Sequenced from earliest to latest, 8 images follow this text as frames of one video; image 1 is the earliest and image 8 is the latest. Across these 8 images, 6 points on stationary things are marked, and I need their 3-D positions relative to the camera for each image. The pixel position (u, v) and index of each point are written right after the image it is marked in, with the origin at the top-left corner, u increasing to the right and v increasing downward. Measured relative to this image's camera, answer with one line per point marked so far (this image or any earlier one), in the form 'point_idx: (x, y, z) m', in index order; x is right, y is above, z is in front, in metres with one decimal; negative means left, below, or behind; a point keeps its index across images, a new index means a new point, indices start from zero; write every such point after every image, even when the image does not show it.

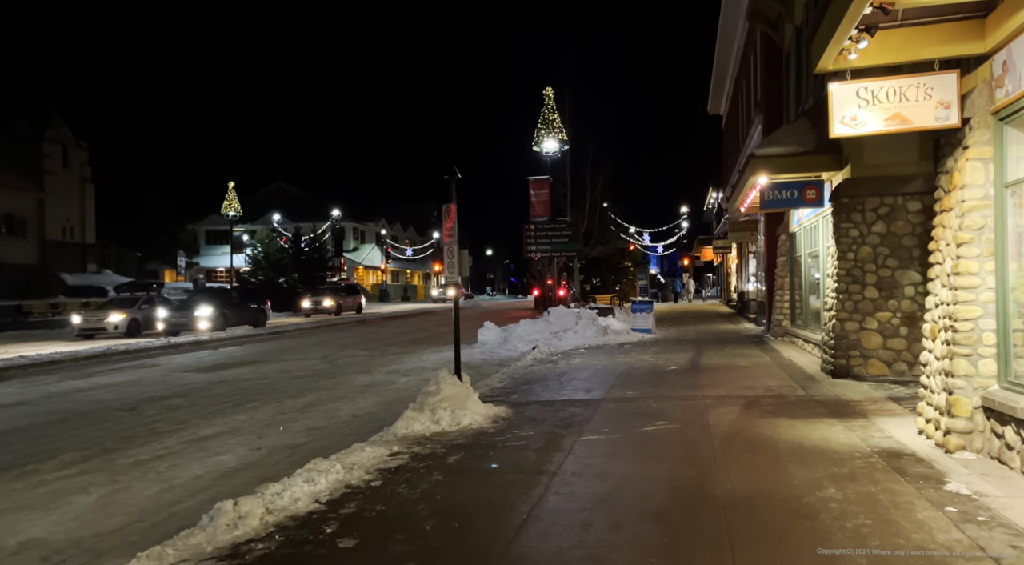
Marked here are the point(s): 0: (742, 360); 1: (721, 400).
0: (+4.5, -1.6, +13.9) m
1: (+2.8, -1.6, +9.5) m
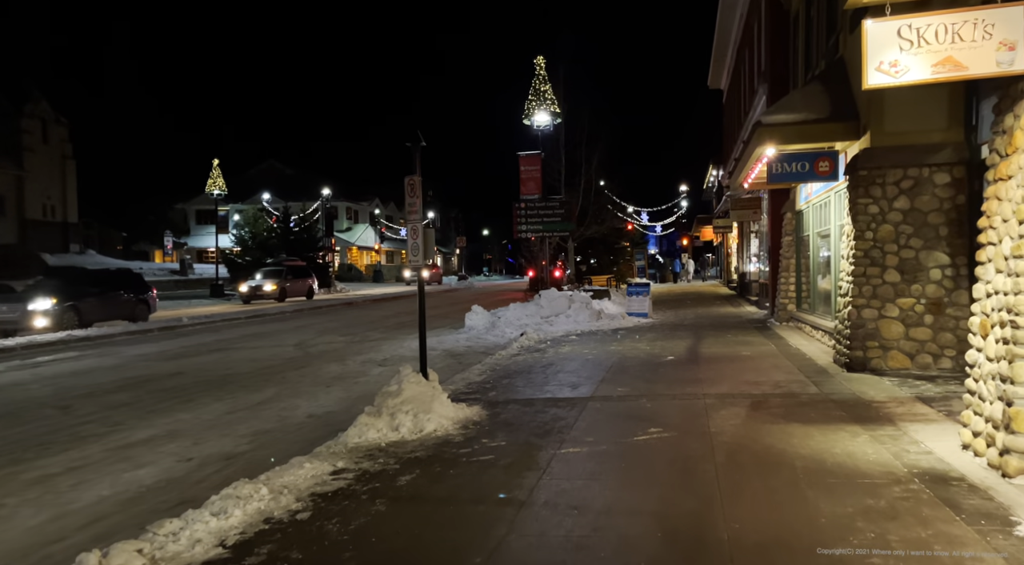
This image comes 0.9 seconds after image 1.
0: (+4.2, -1.2, +12.8) m
1: (+2.5, -1.4, +8.3) m
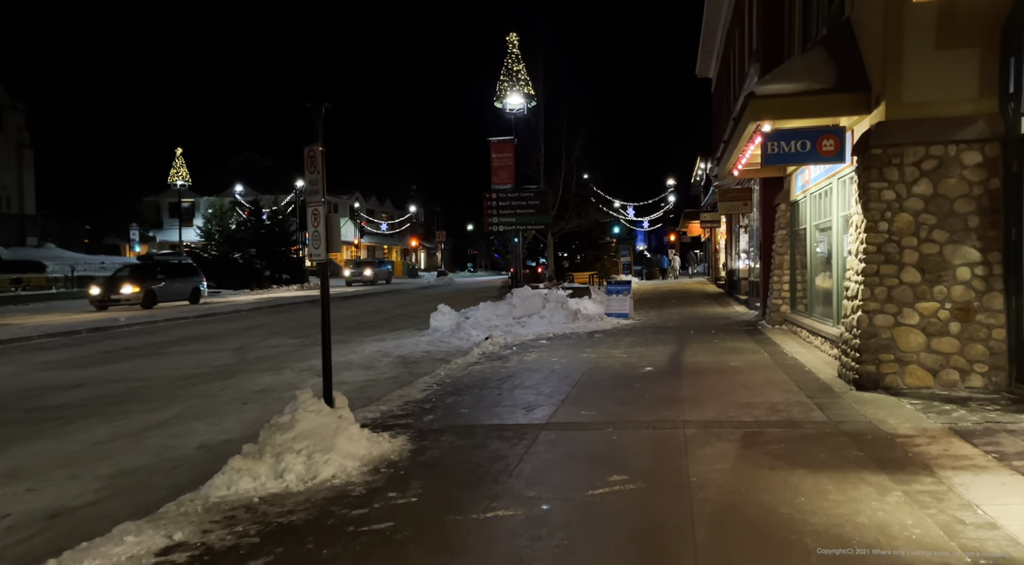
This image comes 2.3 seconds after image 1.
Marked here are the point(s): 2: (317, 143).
0: (+3.5, -1.2, +11.1) m
1: (+1.8, -1.4, +6.6) m
2: (-1.7, +1.2, +6.3) m
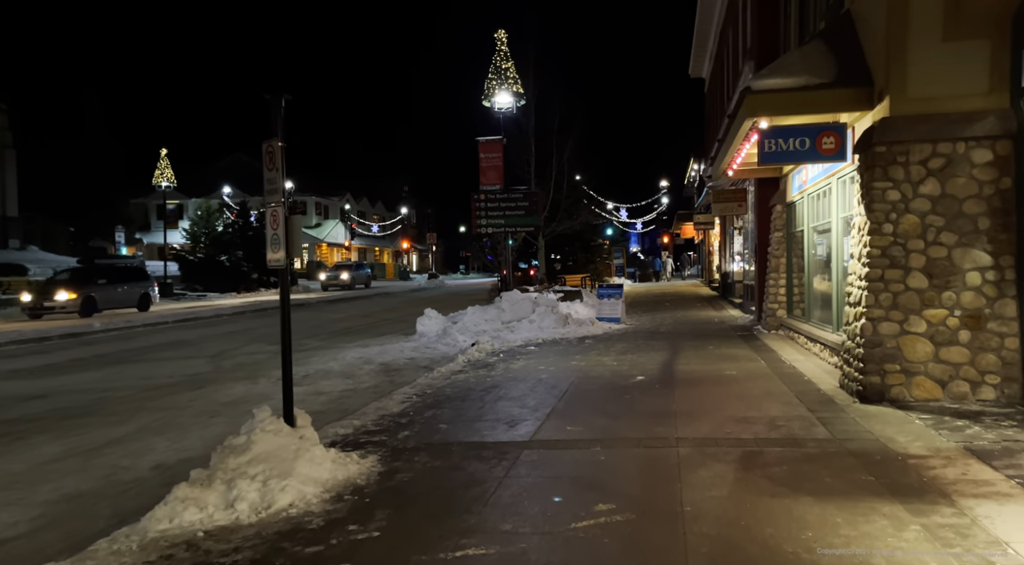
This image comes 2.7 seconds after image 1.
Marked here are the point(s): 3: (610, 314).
0: (+3.3, -1.3, +10.6) m
1: (+1.7, -1.5, +6.1) m
2: (-1.9, +1.2, +5.8) m
3: (+2.6, -0.8, +18.8) m
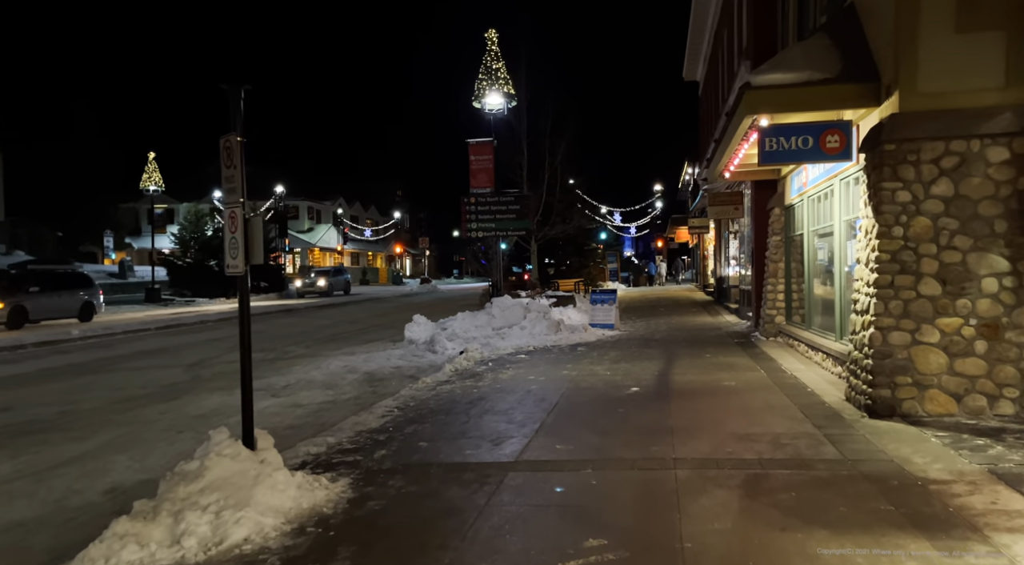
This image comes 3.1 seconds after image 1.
0: (+3.1, -1.4, +10.1) m
1: (+1.5, -1.6, +5.6) m
2: (-2.1, +1.1, +5.3) m
3: (+2.4, -1.0, +18.3) m
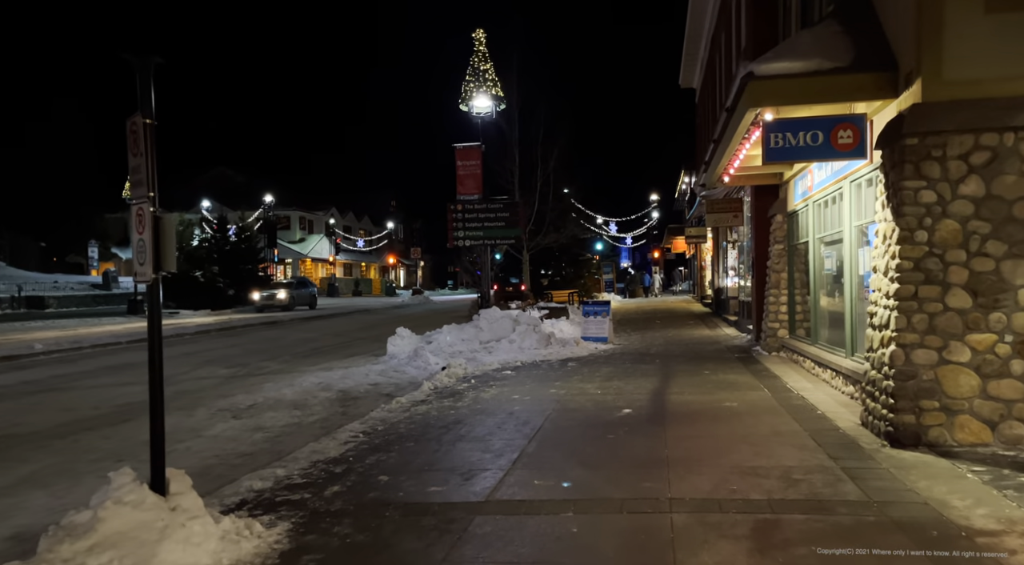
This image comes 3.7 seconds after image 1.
0: (+2.8, -1.5, +9.2) m
1: (+1.3, -1.6, +4.7) m
2: (-2.3, +1.1, +4.4) m
3: (+2.1, -1.2, +17.5) m
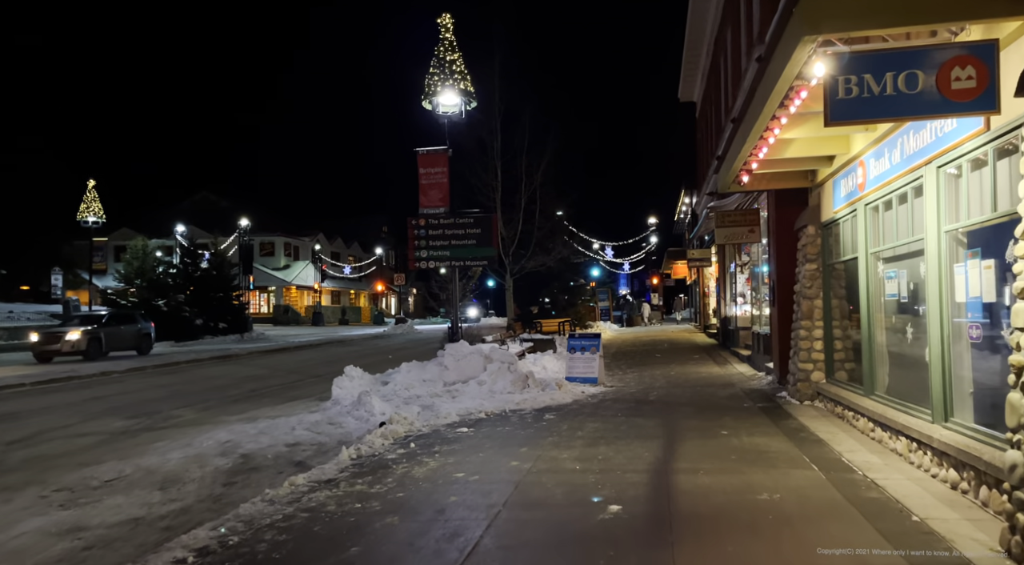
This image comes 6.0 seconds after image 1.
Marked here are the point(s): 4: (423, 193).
0: (+2.2, -1.8, +6.2) m
1: (+0.7, -1.7, +1.7) m
2: (-2.9, +0.9, +1.5) m
3: (+1.5, -1.8, +14.5) m
4: (-2.0, +2.0, +15.9) m
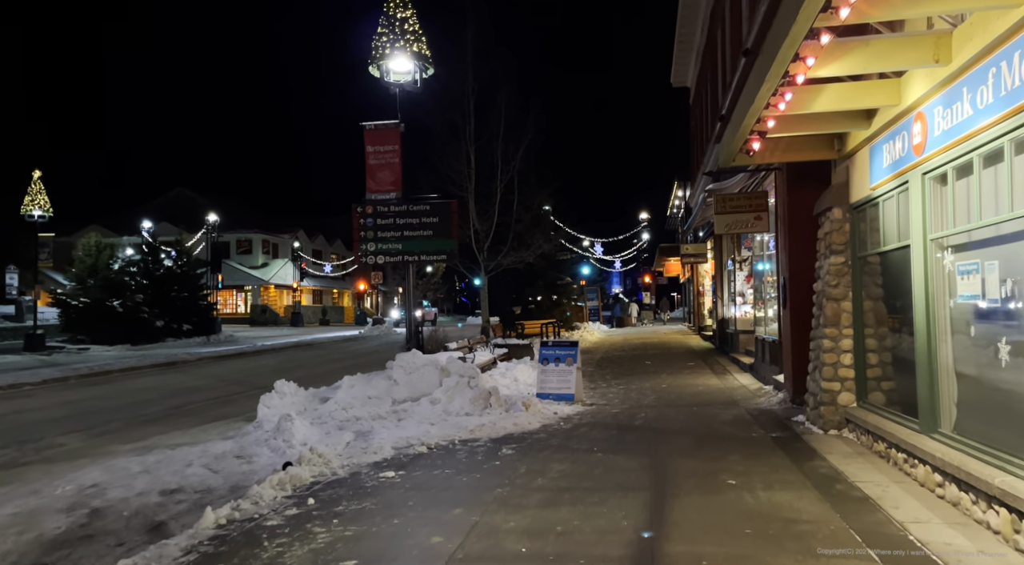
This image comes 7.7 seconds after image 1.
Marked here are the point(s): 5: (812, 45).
0: (+1.7, -1.8, +3.9) m
1: (+0.2, -1.7, -0.6) m
2: (-3.4, +0.9, -0.9) m
3: (+0.8, -1.8, +12.1) m
4: (-2.7, +2.0, +13.5) m
5: (+2.0, +1.6, +4.9) m
